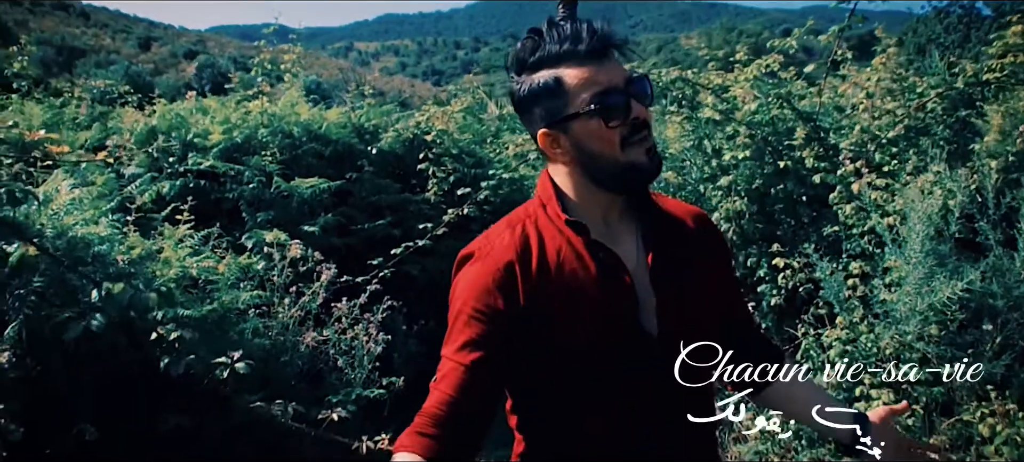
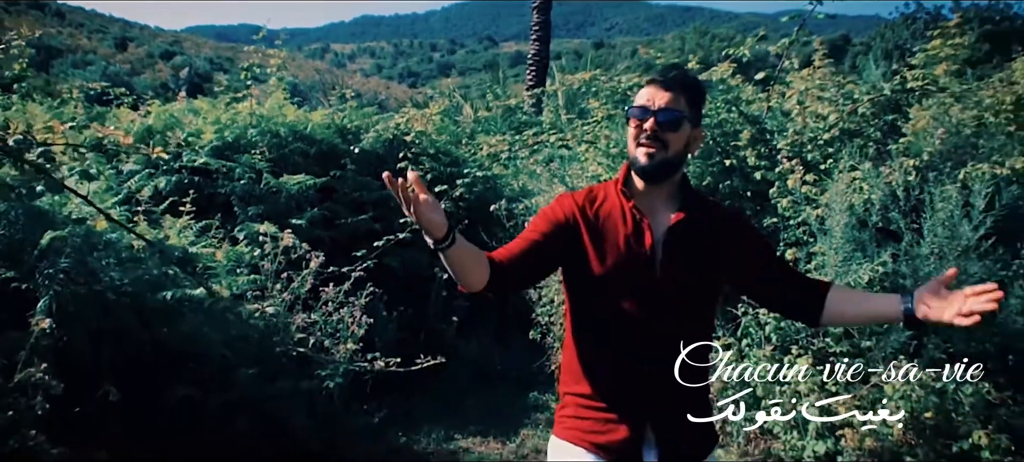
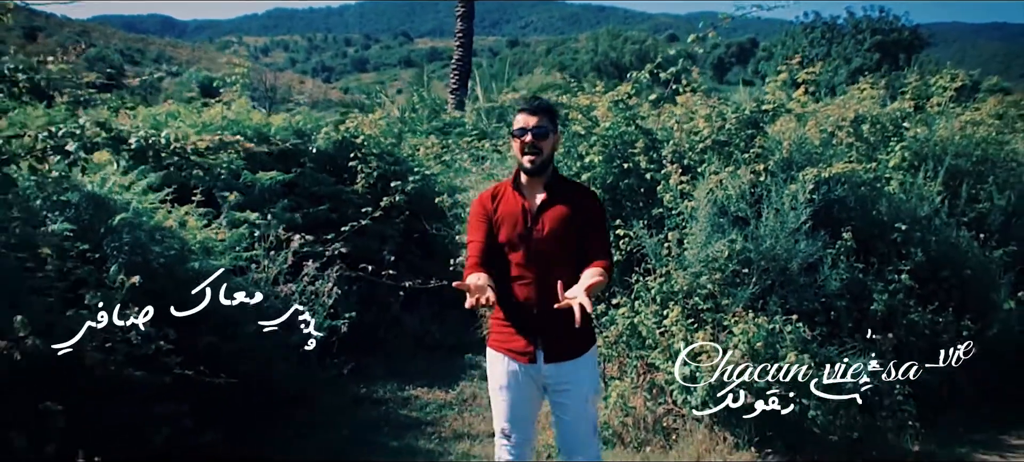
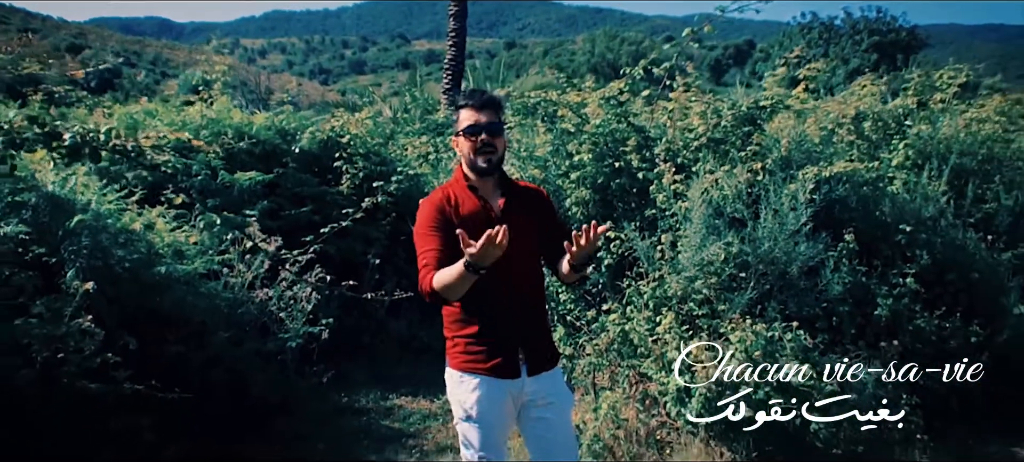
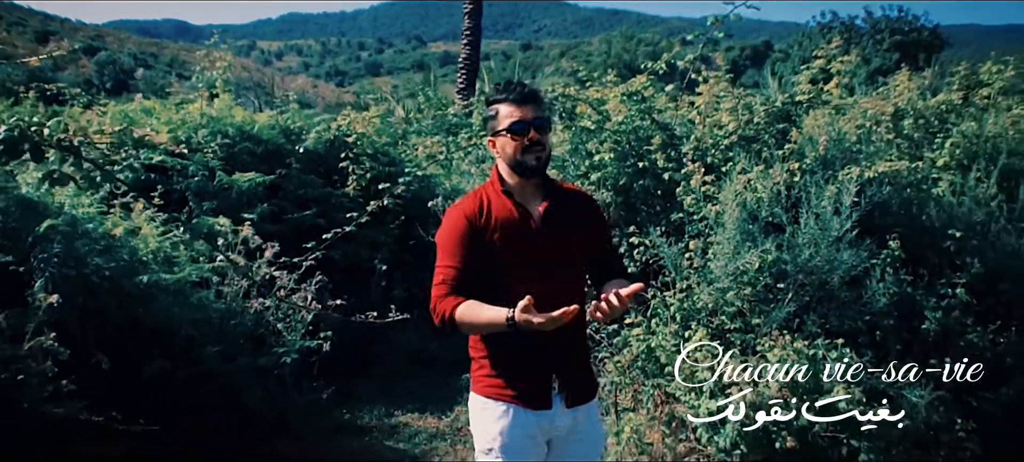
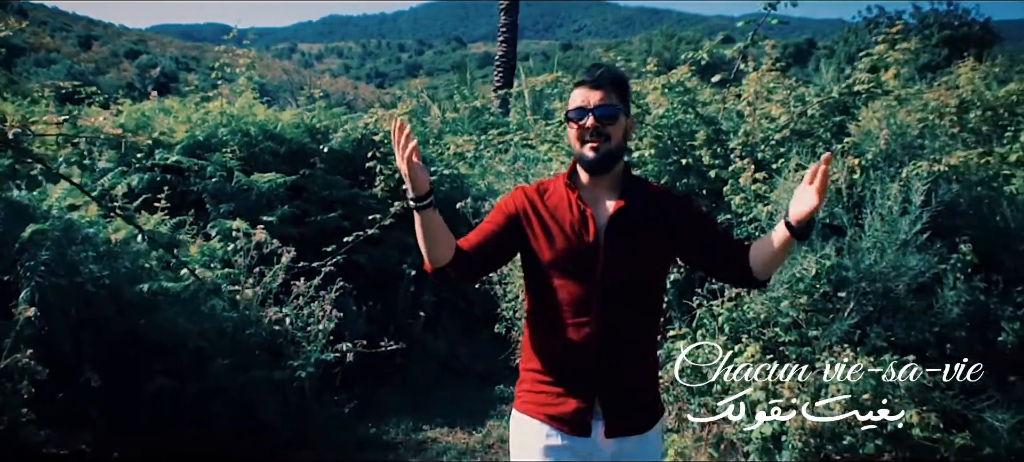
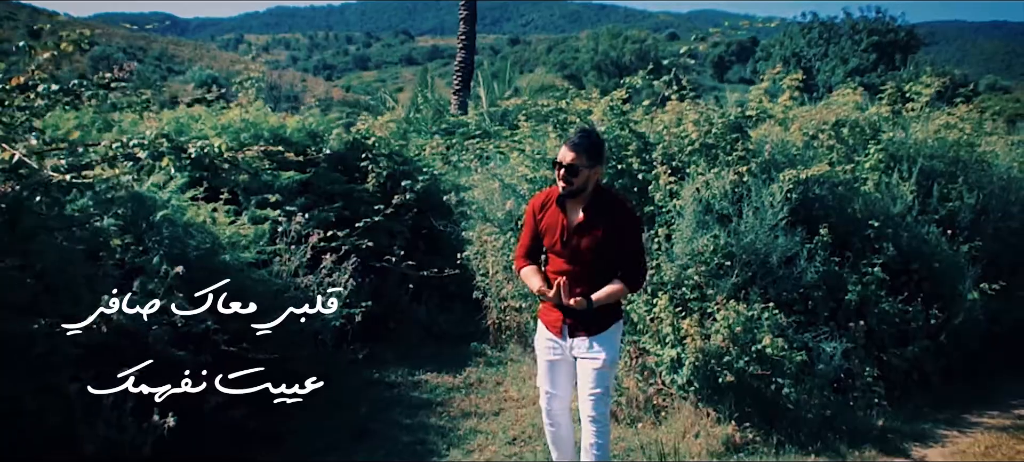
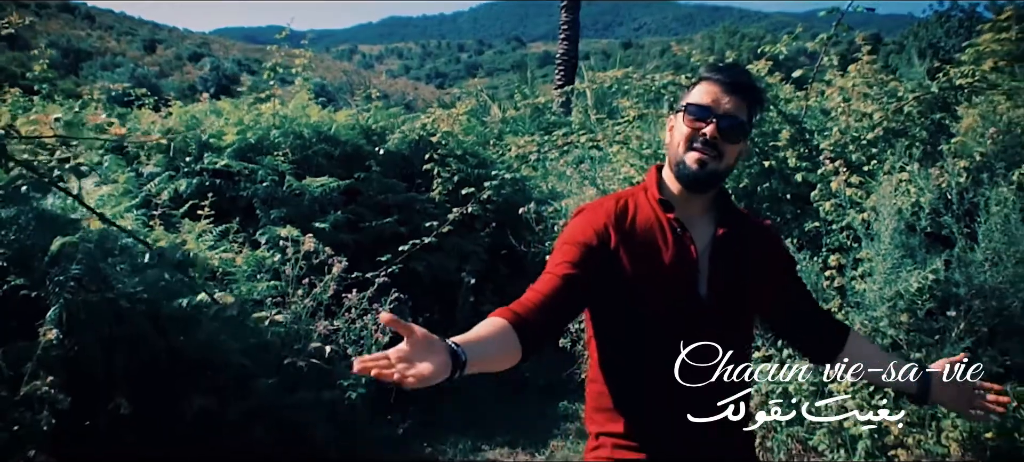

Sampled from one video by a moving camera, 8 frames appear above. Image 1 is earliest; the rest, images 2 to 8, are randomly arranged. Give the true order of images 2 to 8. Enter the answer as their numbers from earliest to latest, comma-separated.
8, 2, 6, 5, 4, 3, 7
